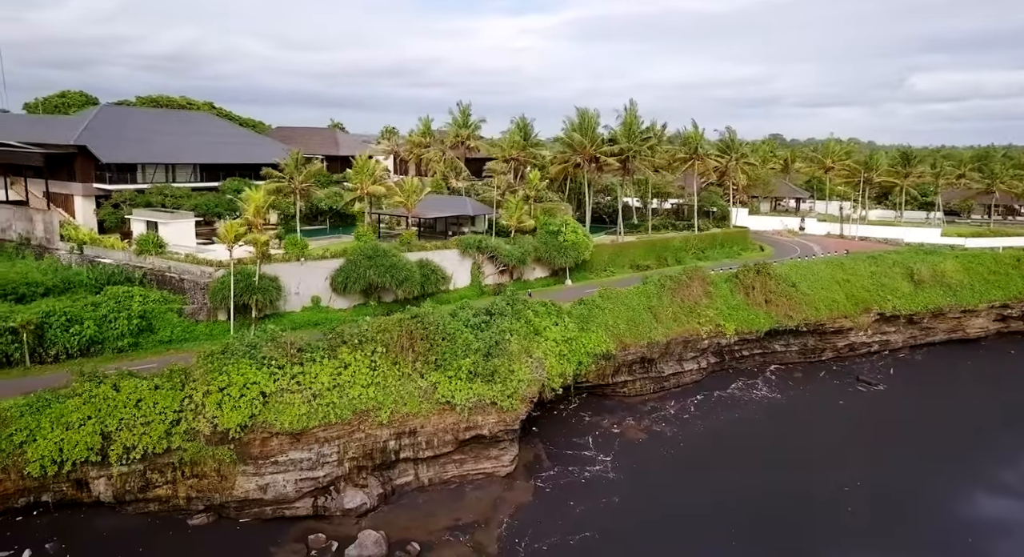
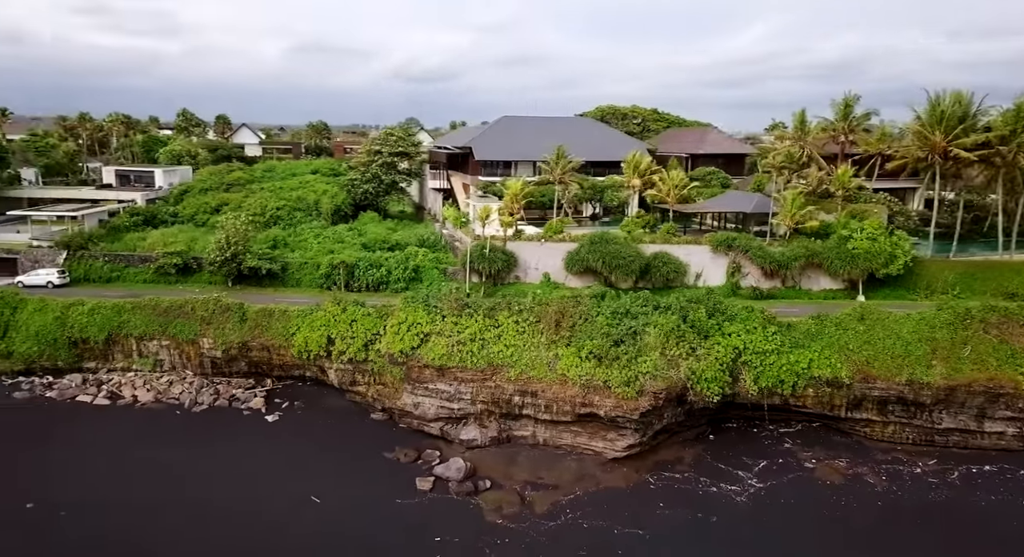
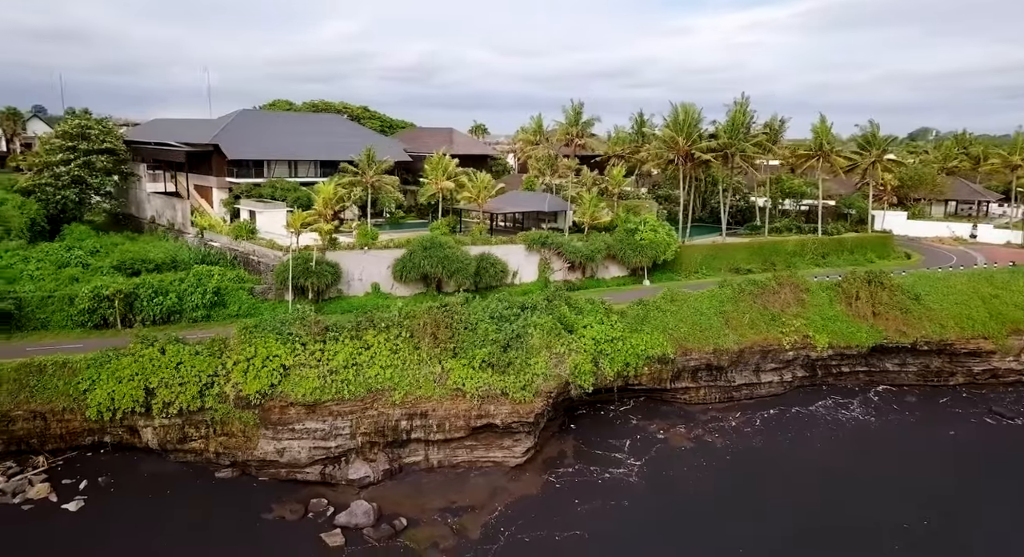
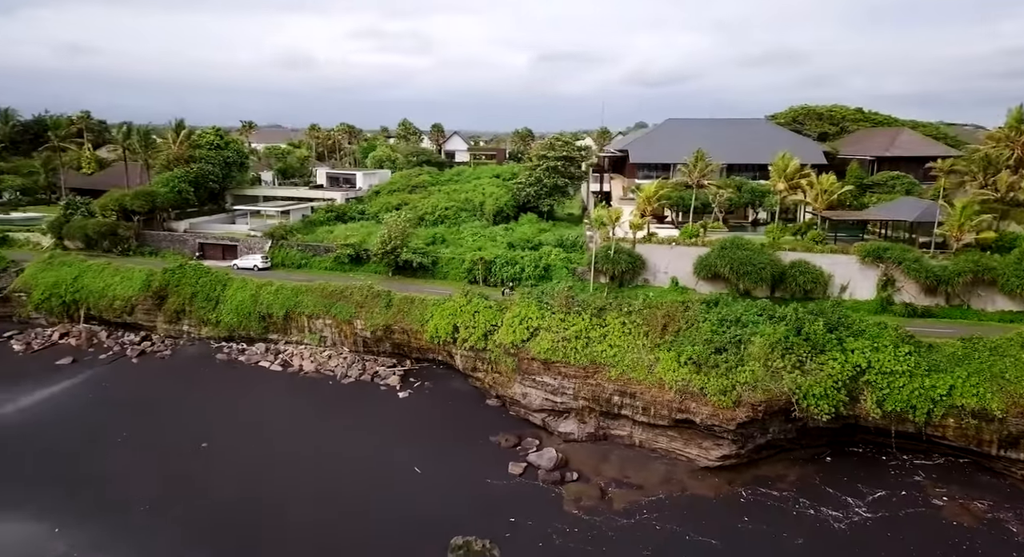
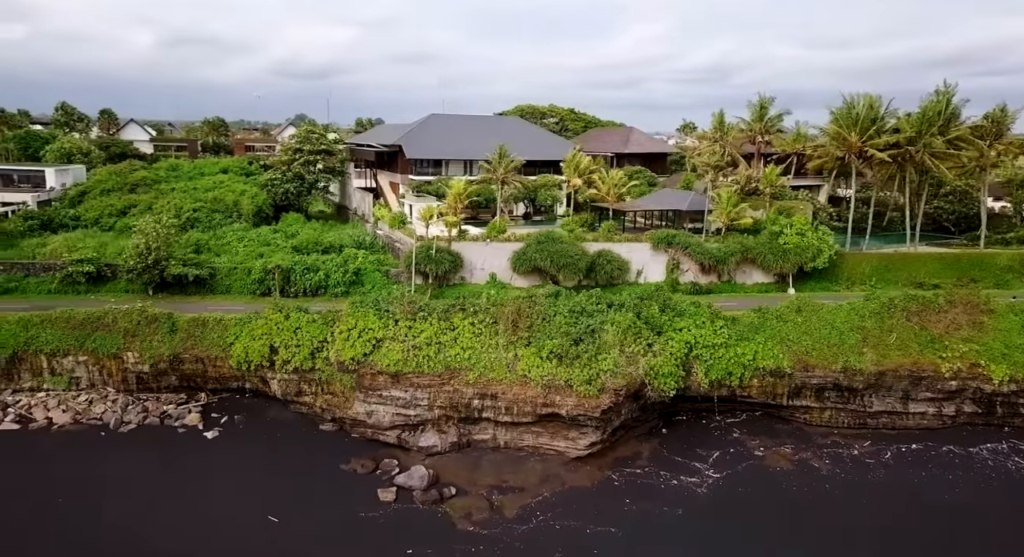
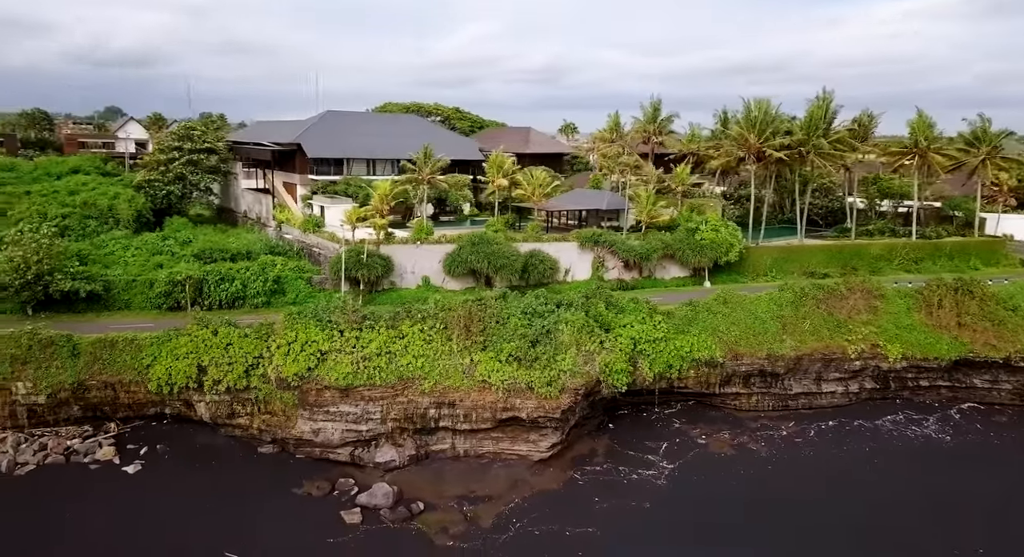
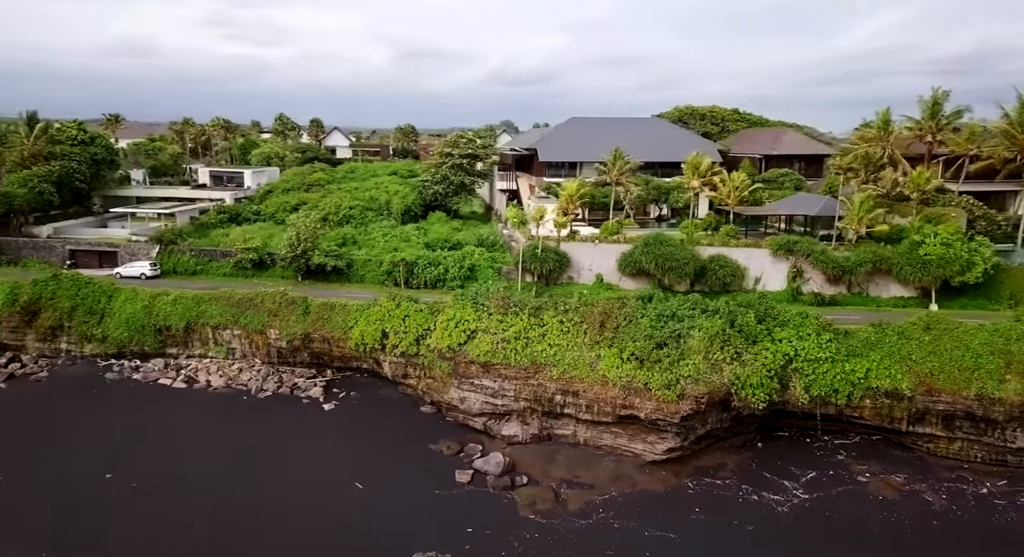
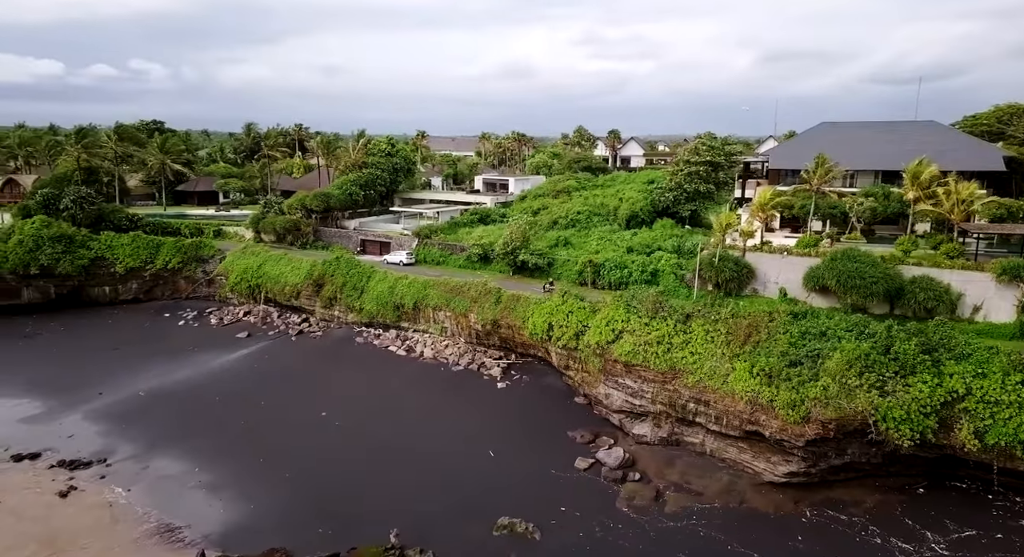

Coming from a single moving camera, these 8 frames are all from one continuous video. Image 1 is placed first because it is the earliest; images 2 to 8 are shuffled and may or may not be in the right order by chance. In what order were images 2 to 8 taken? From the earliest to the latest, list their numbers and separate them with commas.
3, 6, 5, 2, 7, 4, 8
